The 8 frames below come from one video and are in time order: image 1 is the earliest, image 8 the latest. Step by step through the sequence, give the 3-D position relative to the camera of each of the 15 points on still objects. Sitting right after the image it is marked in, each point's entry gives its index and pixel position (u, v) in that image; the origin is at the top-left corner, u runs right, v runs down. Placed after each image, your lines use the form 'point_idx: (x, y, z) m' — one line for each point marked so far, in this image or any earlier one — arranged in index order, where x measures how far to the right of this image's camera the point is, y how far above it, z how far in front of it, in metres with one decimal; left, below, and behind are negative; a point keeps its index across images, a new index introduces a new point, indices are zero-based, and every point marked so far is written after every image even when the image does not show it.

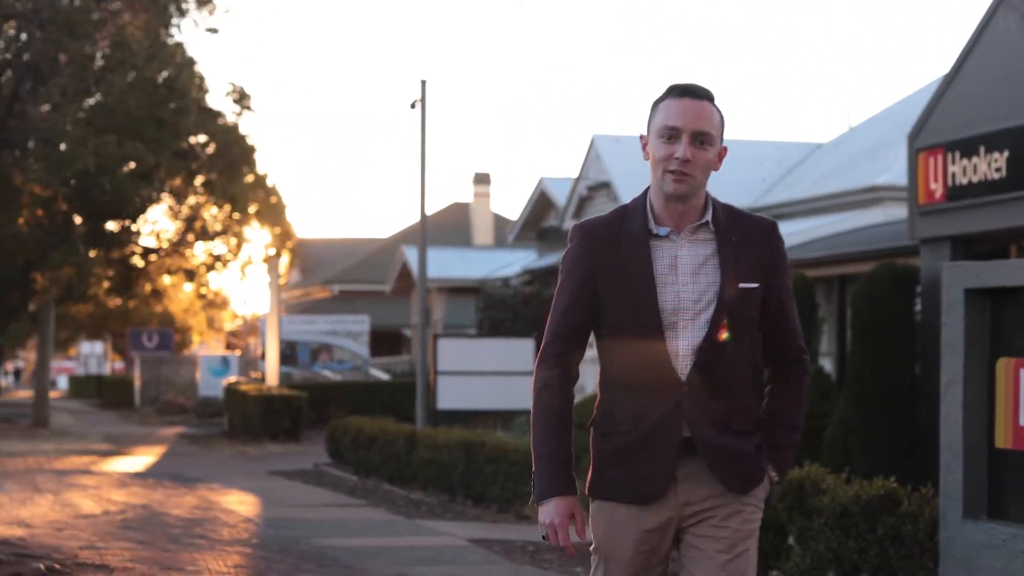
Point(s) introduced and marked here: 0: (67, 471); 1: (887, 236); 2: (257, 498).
0: (-5.4, -2.2, +16.8) m
1: (+4.2, +0.6, +15.7) m
2: (-2.9, -2.4, +15.6) m
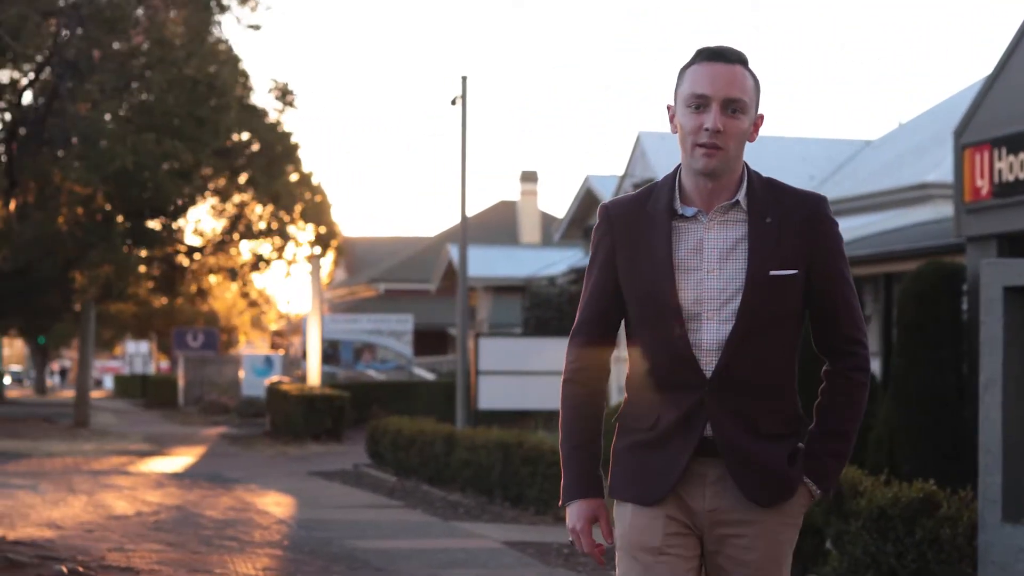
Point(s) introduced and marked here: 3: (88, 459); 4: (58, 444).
0: (-4.9, -2.2, +16.7) m
1: (+4.6, +0.6, +15.3) m
2: (-2.4, -2.3, +15.5) m
3: (-5.4, -2.2, +17.9) m
4: (-6.2, -2.1, +19.0) m
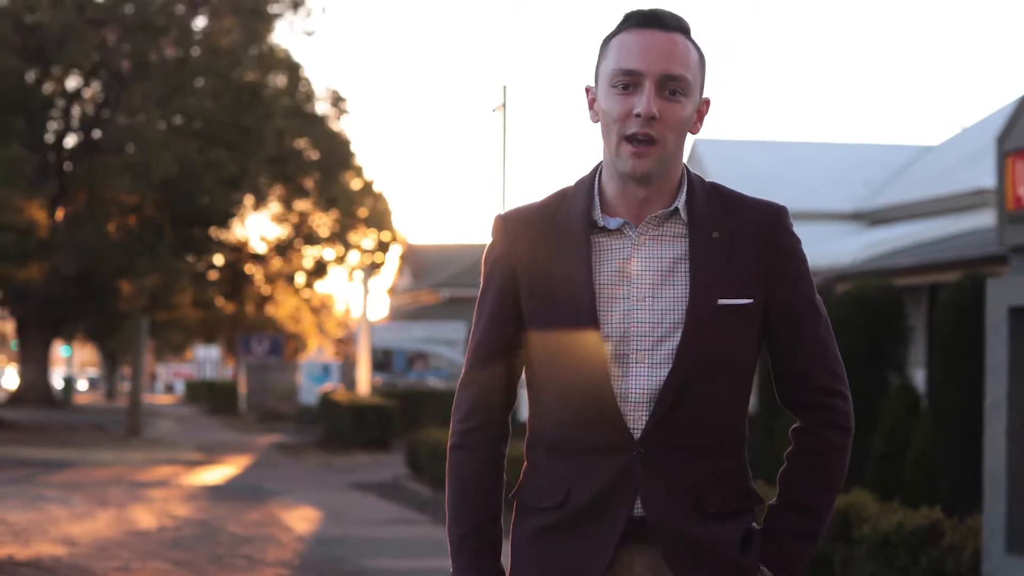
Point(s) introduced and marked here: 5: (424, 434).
0: (-4.5, -2.4, +16.9) m
1: (+4.9, +0.5, +14.7) m
2: (-2.1, -2.5, +15.5) m
3: (-4.9, -2.3, +18.1) m
4: (-5.6, -2.3, +19.3) m
5: (-1.1, -1.9, +18.2) m
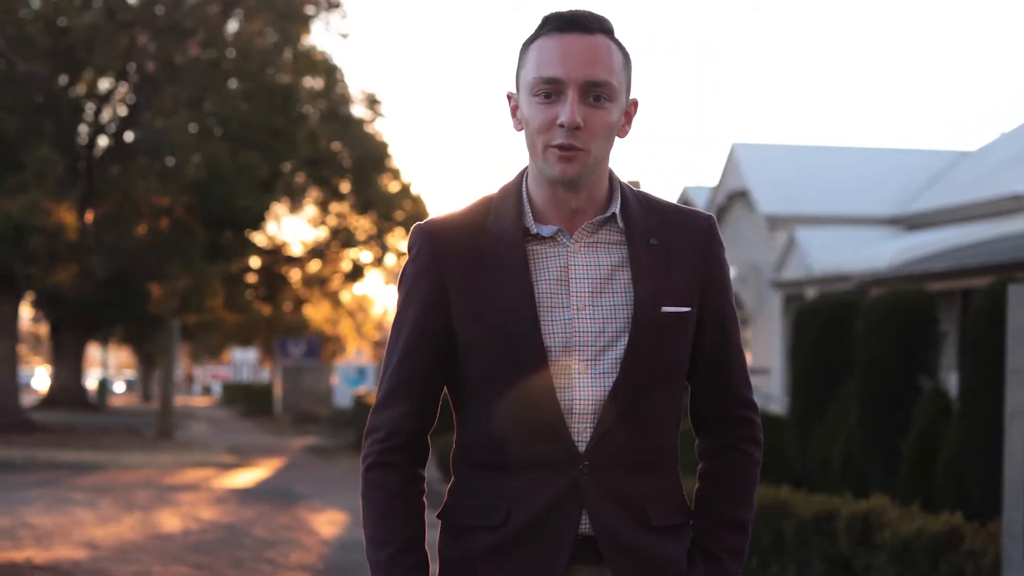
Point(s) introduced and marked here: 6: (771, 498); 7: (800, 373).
0: (-4.1, -2.4, +17.0) m
1: (+5.2, +0.4, +14.4) m
2: (-1.8, -2.5, +15.4) m
3: (-4.5, -2.4, +18.2) m
4: (-5.2, -2.3, +19.3) m
5: (-0.7, -1.9, +18.1) m
6: (+2.1, -1.7, +11.3) m
7: (+3.0, -0.9, +14.9) m
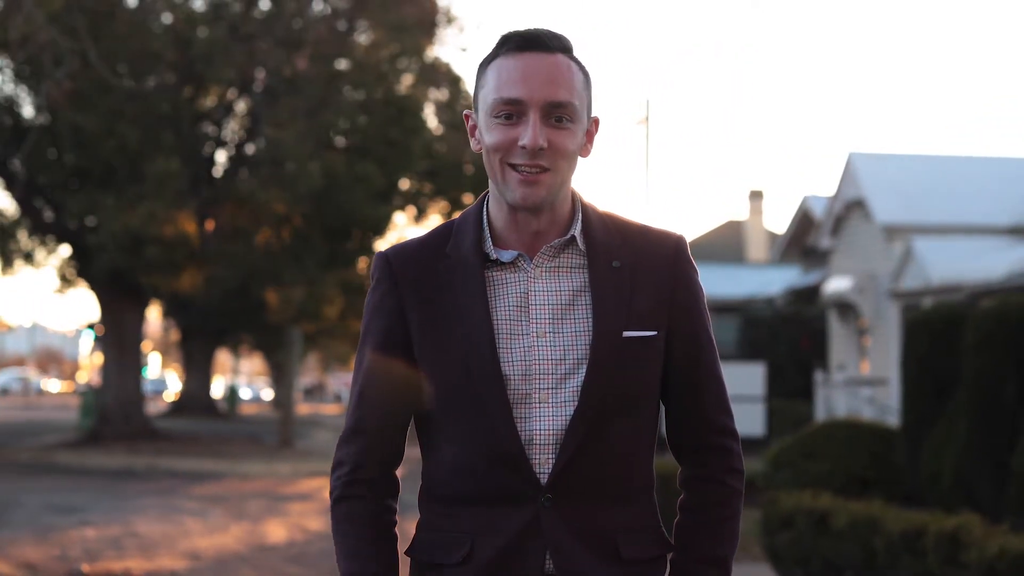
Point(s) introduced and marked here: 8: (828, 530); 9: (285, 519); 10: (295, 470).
0: (-2.8, -2.5, +17.3) m
1: (+6.1, +0.3, +13.7) m
2: (-0.7, -2.7, +15.5) m
3: (-3.0, -2.5, +18.5) m
4: (-3.6, -2.5, +19.7) m
5: (+0.7, -2.1, +18.1) m
6: (+2.7, -1.8, +11.0) m
7: (+4.1, -1.0, +14.4) m
8: (+2.6, -2.0, +11.4) m
9: (-2.5, -2.6, +15.6) m
10: (-3.0, -2.5, +19.6) m
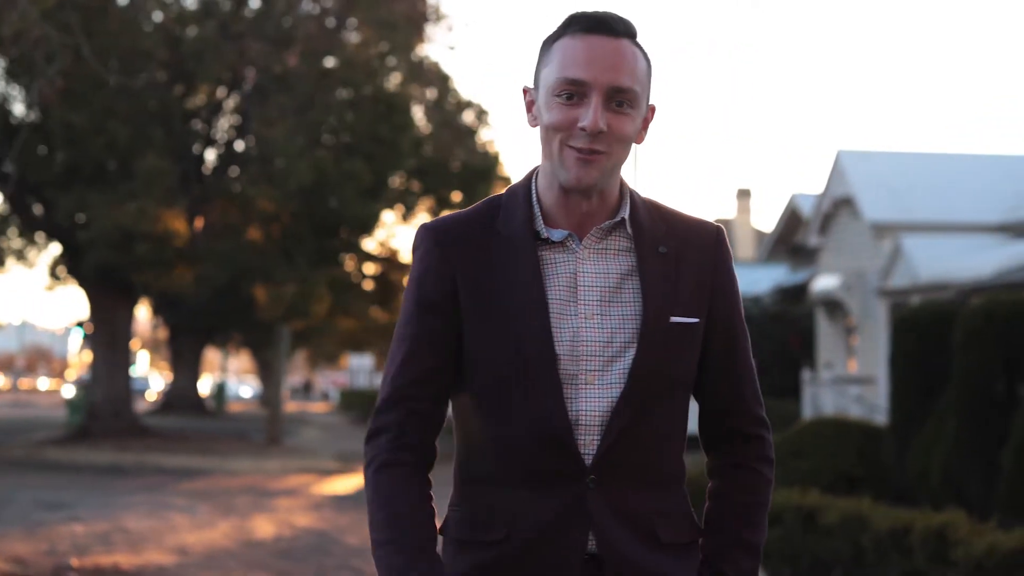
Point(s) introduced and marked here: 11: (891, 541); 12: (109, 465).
0: (-2.9, -2.5, +17.2) m
1: (+6.0, +0.3, +13.7) m
2: (-0.8, -2.6, +15.5) m
3: (-3.2, -2.5, +18.5) m
4: (-3.7, -2.4, +19.7) m
5: (+0.6, -2.1, +18.1) m
6: (+2.7, -1.8, +11.0) m
7: (+4.0, -1.0, +14.4) m
8: (+2.5, -2.0, +11.4) m
9: (-2.6, -2.5, +15.6) m
10: (-3.2, -2.5, +19.6) m
11: (+2.8, -1.9, +10.3) m
12: (-5.5, -2.4, +19.1) m
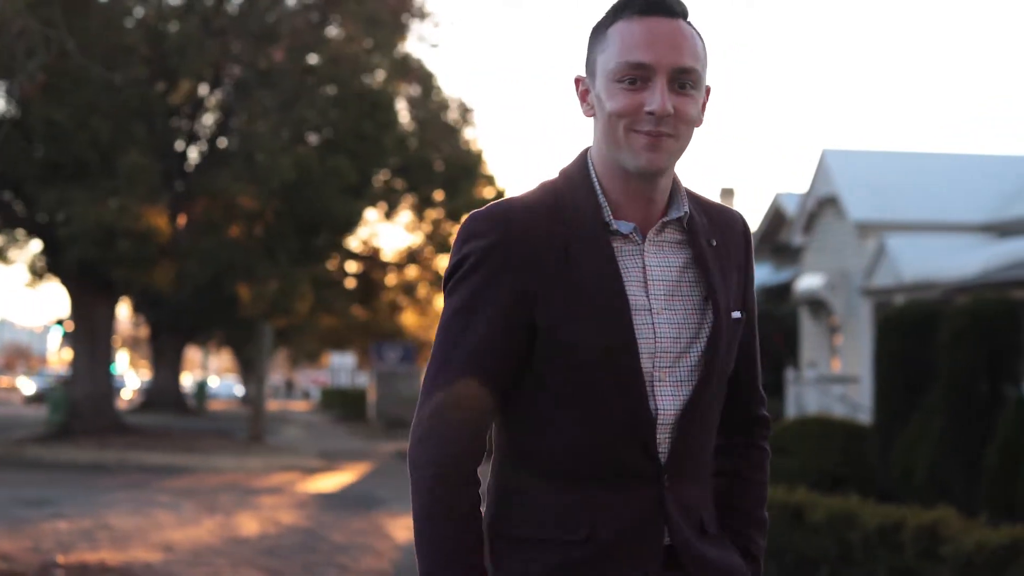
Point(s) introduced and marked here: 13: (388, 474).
0: (-3.1, -2.5, +17.2) m
1: (+5.9, +0.3, +13.8) m
2: (-1.0, -2.6, +15.5) m
3: (-3.4, -2.5, +18.4) m
4: (-4.0, -2.4, +19.6) m
5: (+0.4, -2.0, +18.1) m
6: (+2.6, -1.7, +11.1) m
7: (+3.8, -1.0, +14.5) m
8: (+2.4, -1.9, +11.5) m
9: (-2.8, -2.5, +15.5) m
10: (-3.4, -2.5, +19.6) m
11: (+2.7, -1.9, +10.4) m
12: (-5.7, -2.4, +19.0) m
13: (-1.5, -2.6, +19.6) m
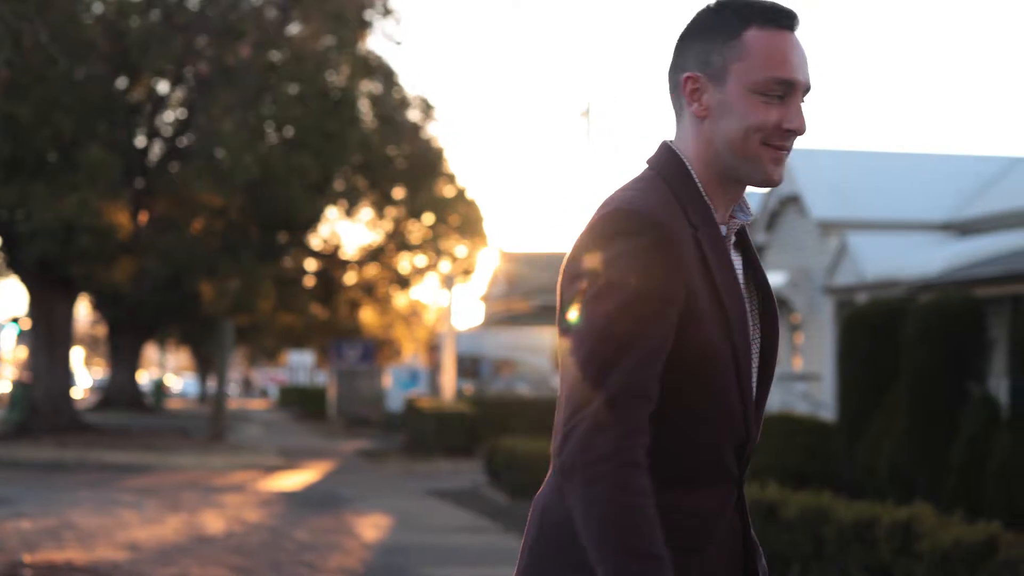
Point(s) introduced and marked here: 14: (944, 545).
0: (-3.6, -2.4, +17.1) m
1: (+5.6, +0.4, +14.0) m
2: (-1.3, -2.6, +15.4) m
3: (-3.9, -2.4, +18.3) m
4: (-4.5, -2.4, +19.5) m
5: (-0.1, -2.0, +18.1) m
6: (+2.3, -1.7, +11.2) m
7: (+3.5, -1.0, +14.6) m
8: (+2.2, -1.9, +11.6) m
9: (-3.2, -2.5, +15.4) m
10: (-3.9, -2.4, +19.4) m
11: (+2.5, -1.8, +10.5) m
12: (-6.2, -2.3, +18.8) m
13: (-2.1, -2.5, +19.5) m
14: (+2.9, -1.7, +9.5) m
